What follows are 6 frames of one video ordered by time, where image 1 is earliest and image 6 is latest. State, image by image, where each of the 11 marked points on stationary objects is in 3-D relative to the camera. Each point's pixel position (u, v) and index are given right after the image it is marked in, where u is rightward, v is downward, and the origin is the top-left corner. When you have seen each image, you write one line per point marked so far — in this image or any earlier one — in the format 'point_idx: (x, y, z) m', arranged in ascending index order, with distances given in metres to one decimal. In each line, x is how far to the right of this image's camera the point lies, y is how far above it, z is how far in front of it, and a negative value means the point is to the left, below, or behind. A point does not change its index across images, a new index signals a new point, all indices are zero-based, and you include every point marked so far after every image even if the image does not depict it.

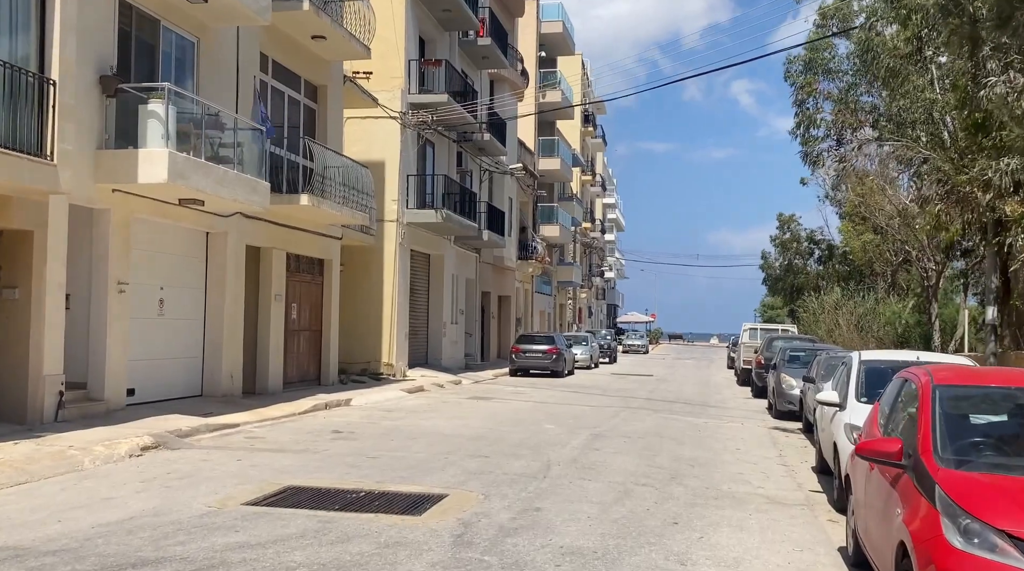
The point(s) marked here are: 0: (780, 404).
0: (+5.3, -2.4, +18.7) m
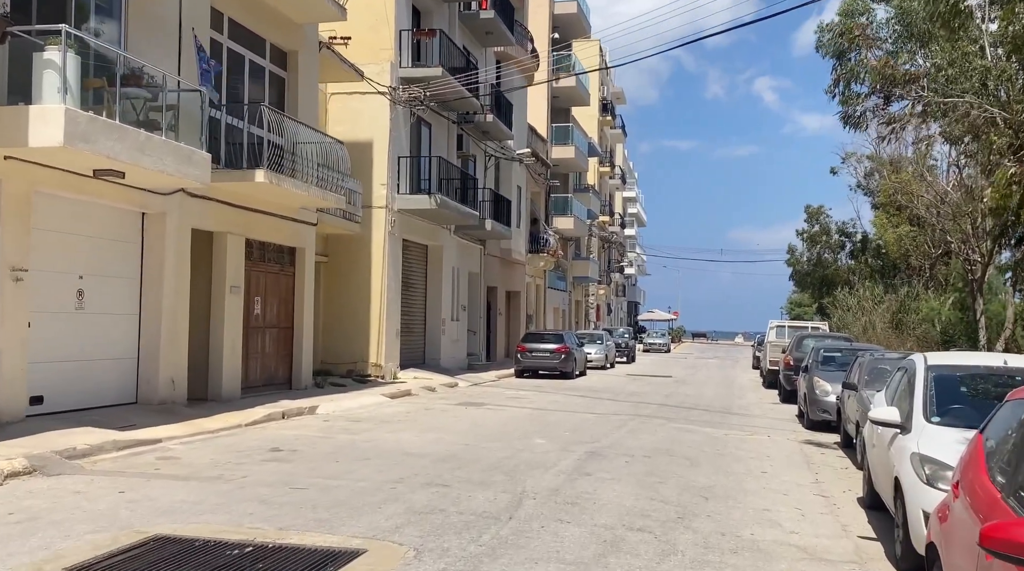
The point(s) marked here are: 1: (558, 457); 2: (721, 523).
0: (+5.2, -2.2, +16.2) m
1: (+0.6, -2.1, +11.4) m
2: (+1.8, -2.0, +8.0) m
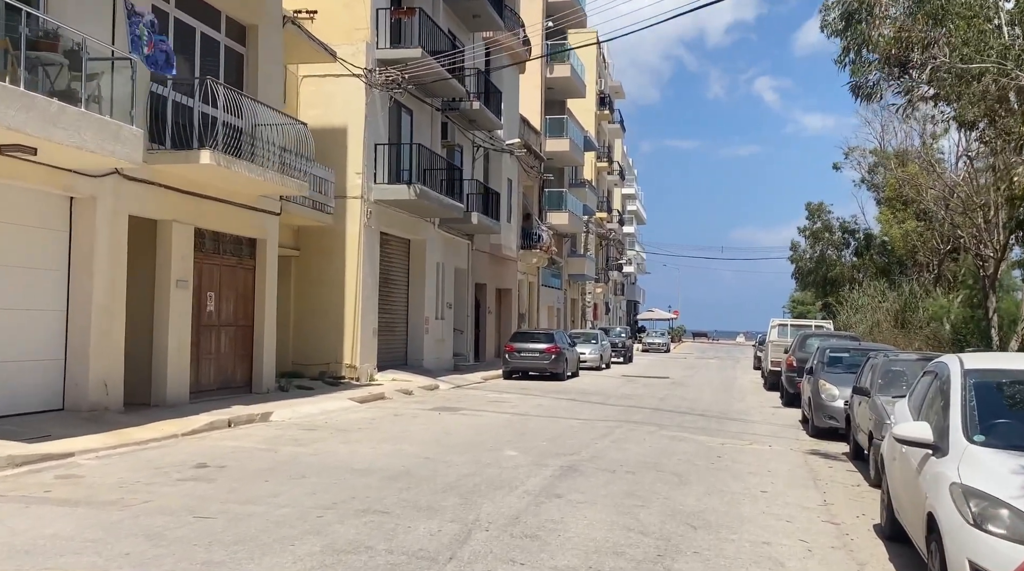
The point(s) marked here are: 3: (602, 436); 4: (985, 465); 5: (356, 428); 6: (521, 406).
0: (+4.8, -2.1, +14.7) m
1: (+0.2, -2.0, +10.0) m
2: (+1.4, -2.0, +6.6) m
3: (+1.3, -2.2, +13.8) m
4: (+2.7, -1.0, +5.4) m
5: (-2.3, -2.1, +13.5) m
6: (+0.2, -2.4, +18.7) m
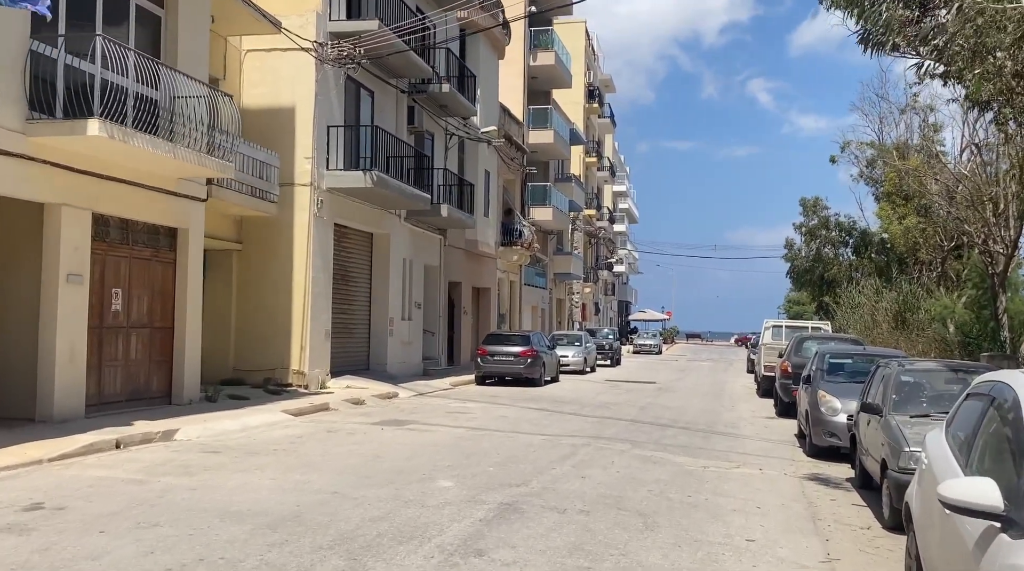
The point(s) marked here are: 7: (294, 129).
0: (+4.1, -2.0, +12.6) m
1: (-0.5, -1.9, +7.9) m
2: (+0.8, -1.9, +4.5) m
3: (+0.6, -2.2, +11.7) m
4: (+2.1, -1.0, +3.3) m
5: (-2.9, -2.0, +11.4) m
6: (-0.5, -2.3, +16.6) m
7: (-4.5, +3.2, +19.4) m
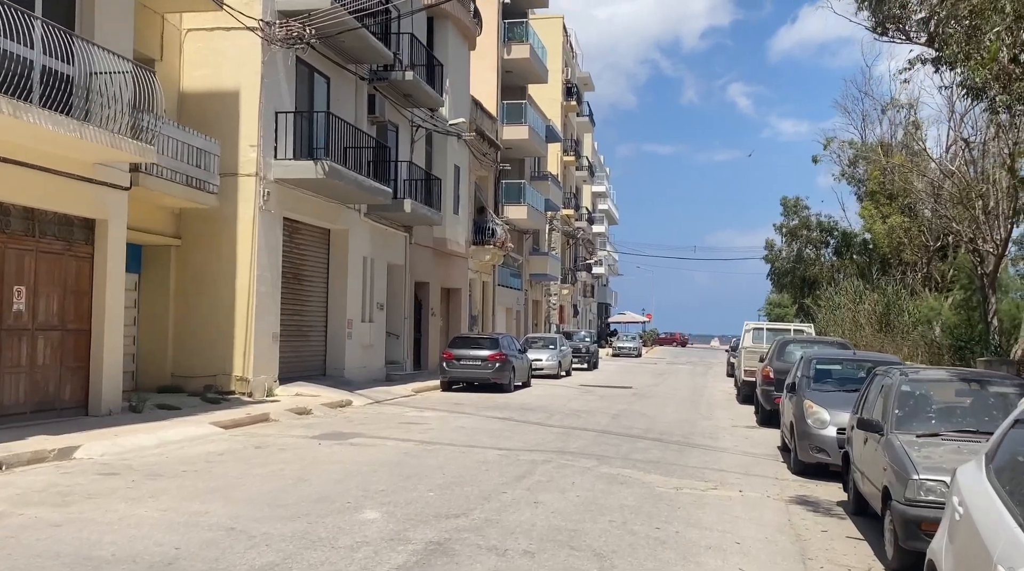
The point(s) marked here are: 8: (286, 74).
0: (+3.5, -2.0, +11.3) m
1: (-1.0, -1.9, +6.5) m
2: (+0.3, -1.8, +3.1) m
3: (+0.1, -2.1, +10.3) m
4: (+1.7, -0.9, +1.9) m
5: (-3.5, -1.9, +9.9) m
6: (-1.2, -2.3, +15.2) m
7: (-5.2, +3.3, +17.9) m
8: (-4.5, +4.2, +18.6) m
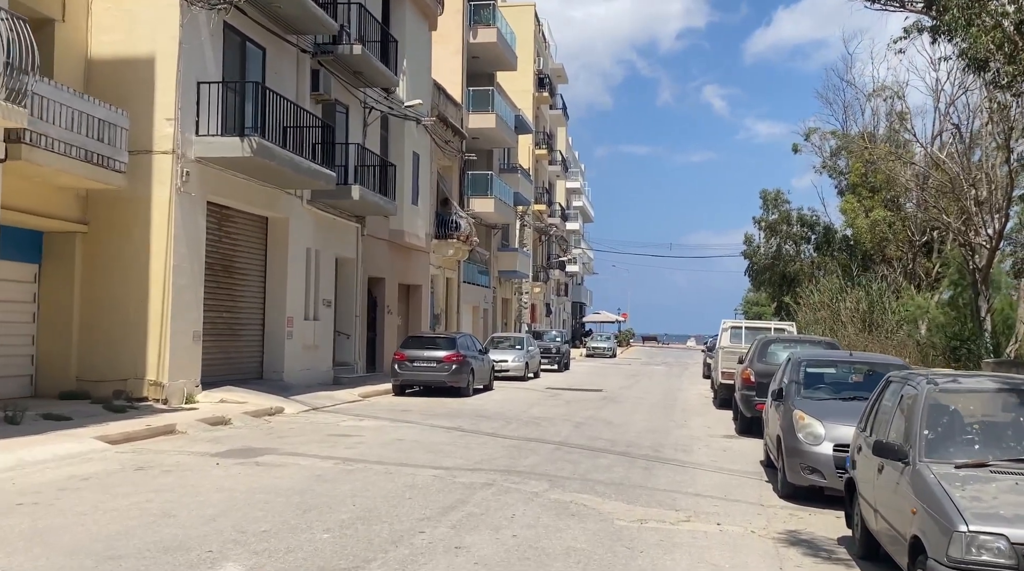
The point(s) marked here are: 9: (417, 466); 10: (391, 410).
0: (+2.8, -1.9, +9.4) m
1: (-1.6, -1.8, +4.5) m
2: (-0.2, -1.7, +1.2) m
3: (-0.6, -2.0, +8.3) m
4: (+1.2, -0.8, 0.0) m
5: (-4.1, -1.8, +7.9) m
6: (-2.0, -2.2, +13.2) m
7: (-6.1, +3.4, +15.8) m
8: (-5.3, +4.3, +16.5) m
9: (-1.1, -2.1, +11.1) m
10: (-2.3, -2.4, +17.8) m
